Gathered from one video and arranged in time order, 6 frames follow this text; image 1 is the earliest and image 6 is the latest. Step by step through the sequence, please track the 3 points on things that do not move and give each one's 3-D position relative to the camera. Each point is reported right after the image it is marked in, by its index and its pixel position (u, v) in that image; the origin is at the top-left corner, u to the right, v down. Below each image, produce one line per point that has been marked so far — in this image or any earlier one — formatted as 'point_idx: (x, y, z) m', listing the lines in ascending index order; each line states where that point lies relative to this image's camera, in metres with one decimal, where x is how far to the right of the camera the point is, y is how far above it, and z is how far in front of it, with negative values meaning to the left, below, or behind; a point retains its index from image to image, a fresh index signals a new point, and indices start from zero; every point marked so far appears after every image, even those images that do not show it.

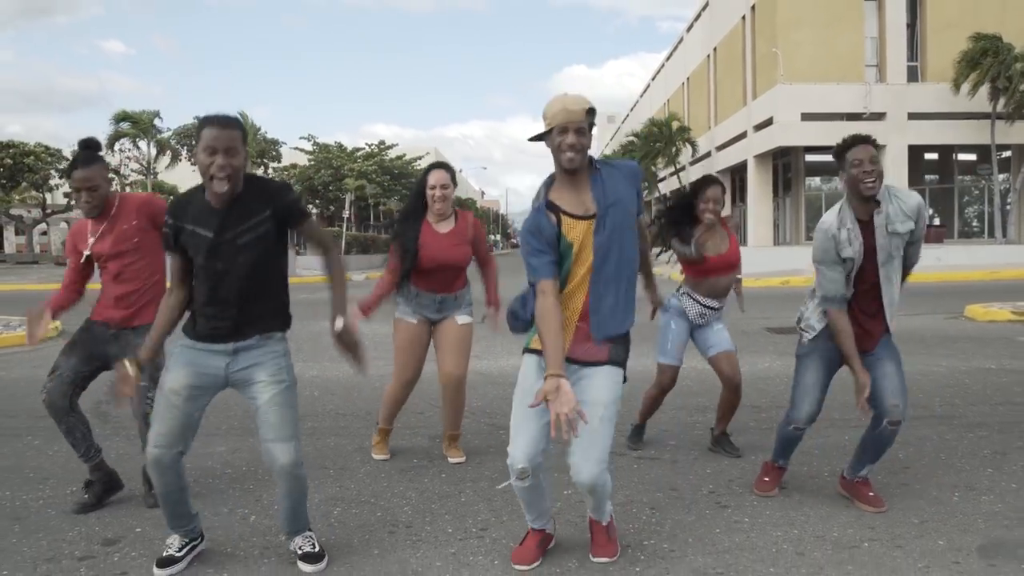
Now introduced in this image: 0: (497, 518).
0: (-0.1, -1.0, +3.7) m
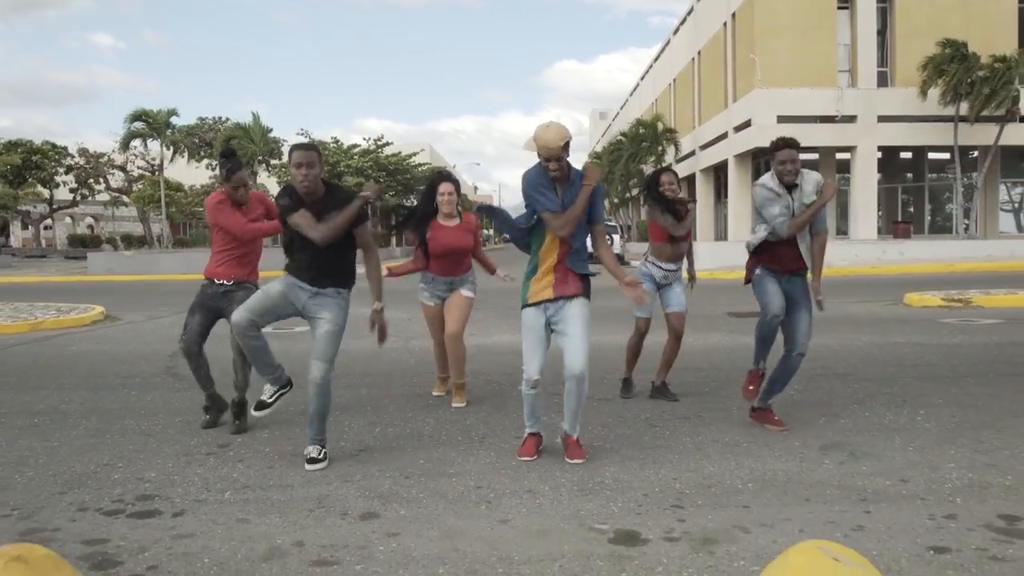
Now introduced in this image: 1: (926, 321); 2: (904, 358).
0: (-0.1, -0.9, +5.3) m
1: (+5.7, -0.5, +11.3) m
2: (+4.0, -0.7, +8.3) m
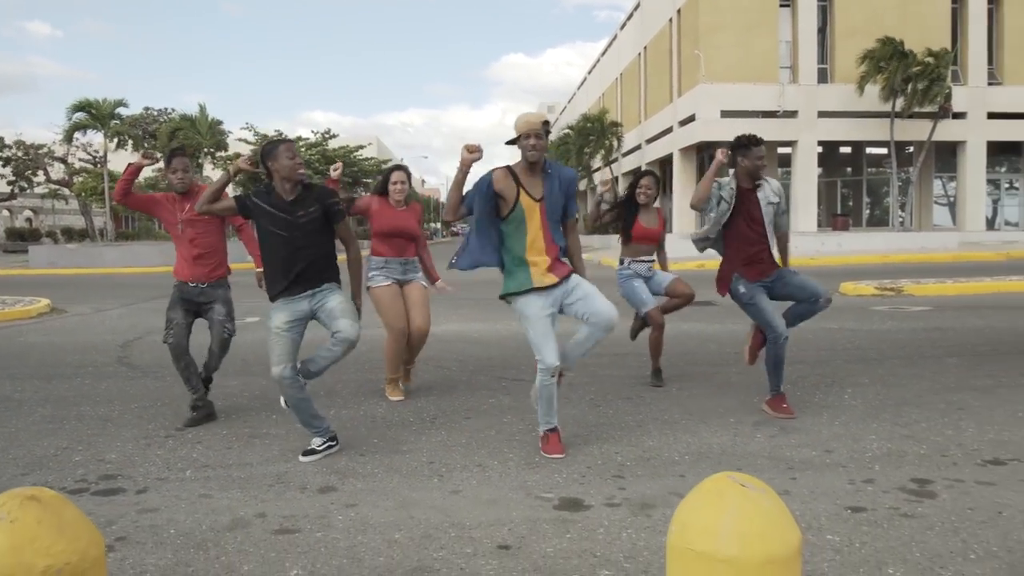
0: (-0.5, -0.8, +5.5) m
1: (+5.0, -0.3, +11.8) m
2: (+3.5, -0.6, +8.8) m
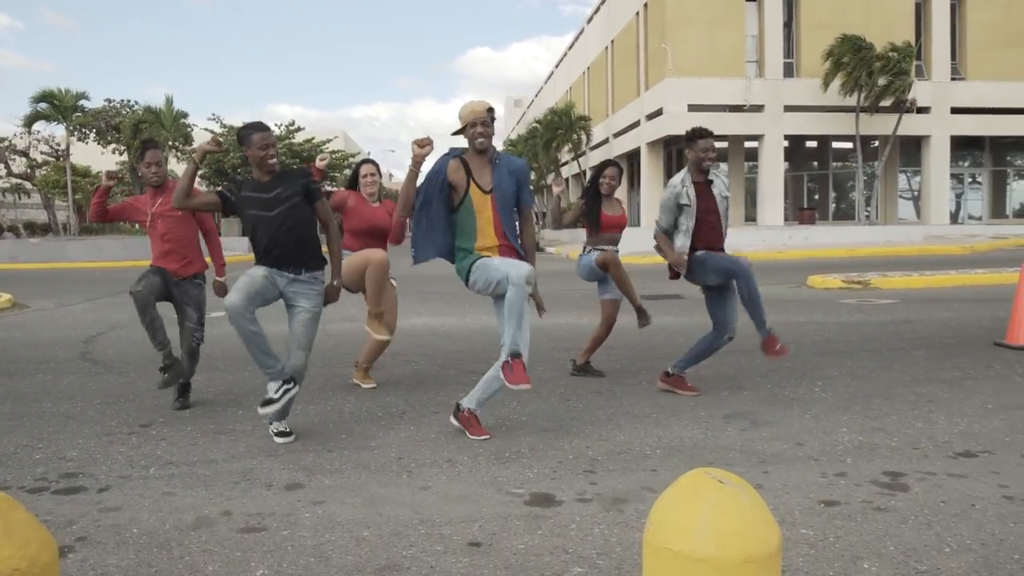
0: (-0.6, -0.8, +5.4) m
1: (+4.6, -0.2, +12.0) m
2: (+3.2, -0.5, +8.9) m
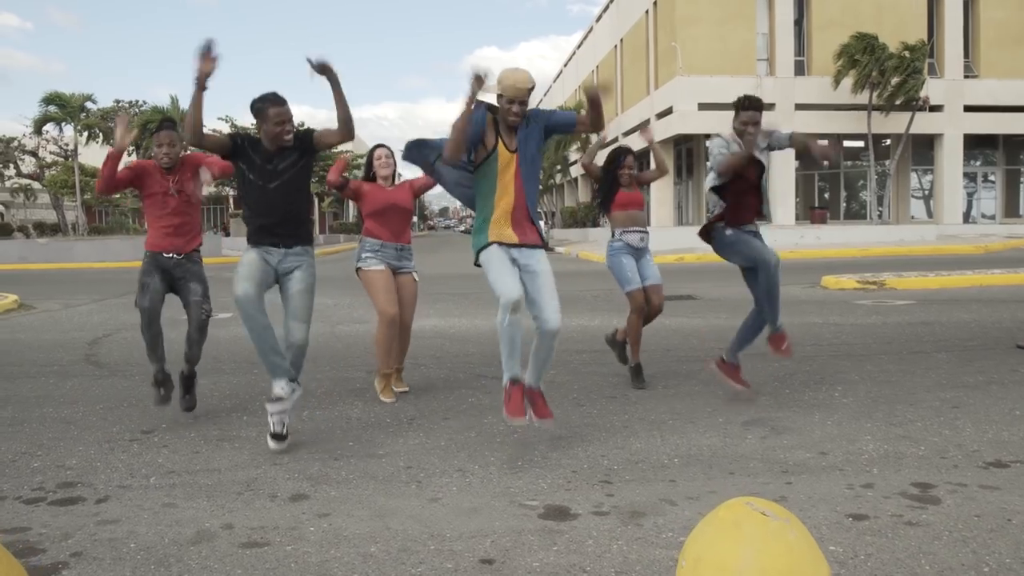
0: (-0.6, -0.8, +5.3) m
1: (+4.7, -0.2, +11.8) m
2: (+3.3, -0.5, +8.7) m
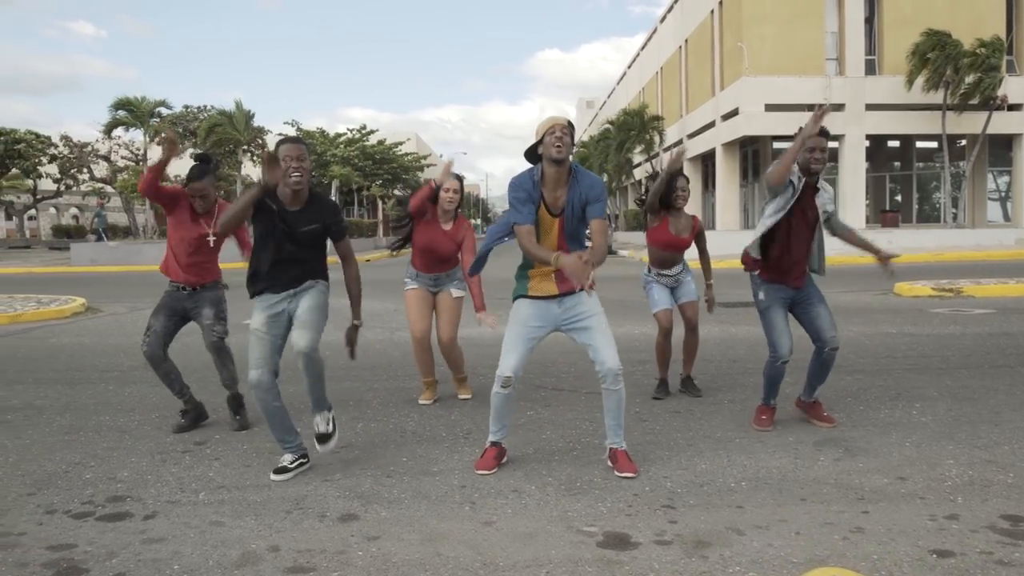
0: (-0.2, -0.9, +5.1) m
1: (+5.5, -0.3, +11.2) m
2: (+3.9, -0.6, +8.3) m
